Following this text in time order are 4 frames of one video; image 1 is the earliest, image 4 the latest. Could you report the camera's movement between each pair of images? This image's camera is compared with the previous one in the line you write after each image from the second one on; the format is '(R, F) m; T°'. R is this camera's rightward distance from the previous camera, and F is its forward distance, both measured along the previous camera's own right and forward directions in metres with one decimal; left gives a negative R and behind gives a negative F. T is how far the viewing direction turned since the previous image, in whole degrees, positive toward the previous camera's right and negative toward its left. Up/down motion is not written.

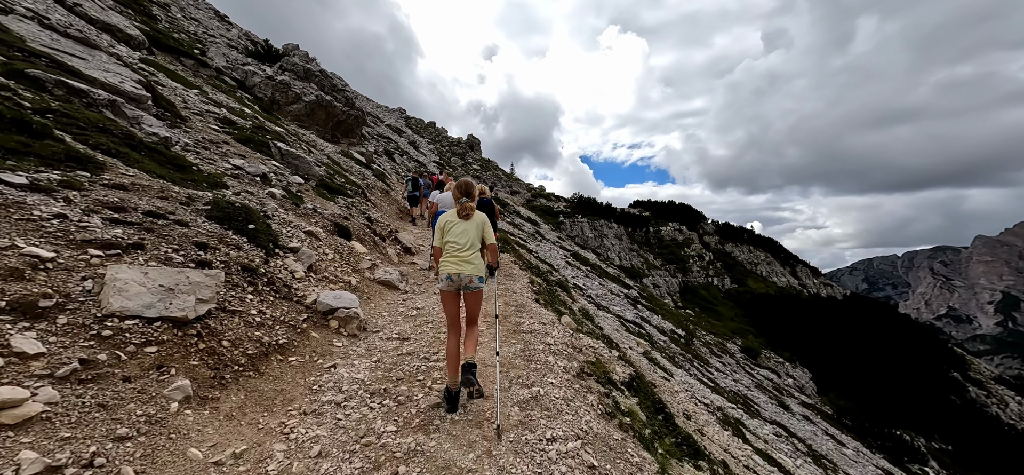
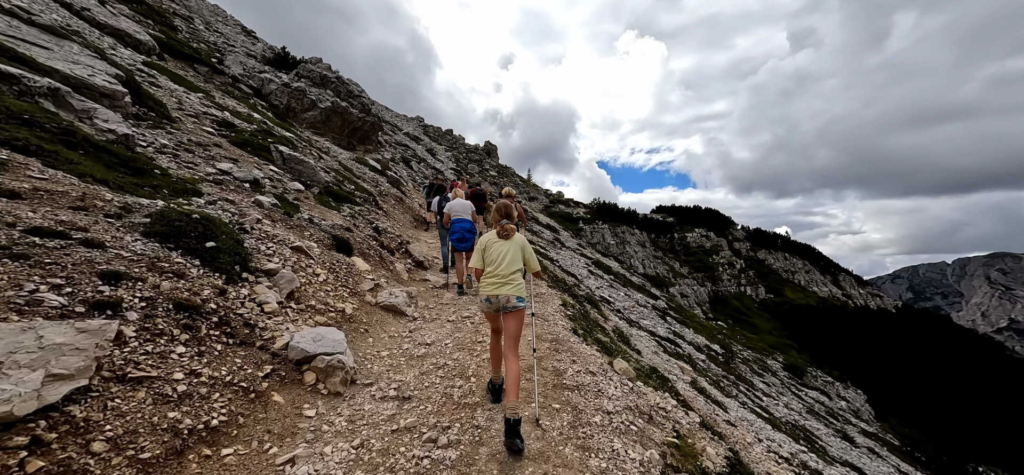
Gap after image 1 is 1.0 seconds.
(-0.6, +3.0) m; -3°
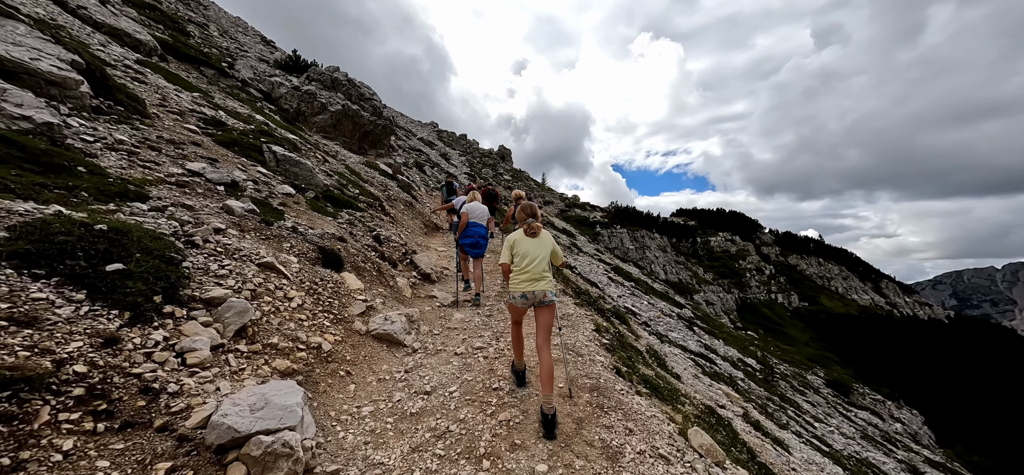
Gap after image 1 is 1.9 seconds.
(-0.3, +2.8) m; -3°
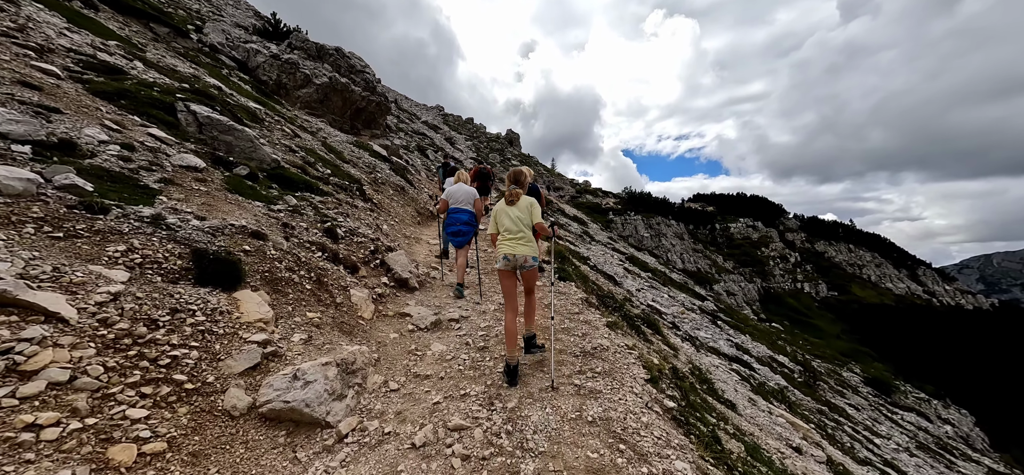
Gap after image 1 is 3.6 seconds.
(+0.1, +5.2) m; -2°
